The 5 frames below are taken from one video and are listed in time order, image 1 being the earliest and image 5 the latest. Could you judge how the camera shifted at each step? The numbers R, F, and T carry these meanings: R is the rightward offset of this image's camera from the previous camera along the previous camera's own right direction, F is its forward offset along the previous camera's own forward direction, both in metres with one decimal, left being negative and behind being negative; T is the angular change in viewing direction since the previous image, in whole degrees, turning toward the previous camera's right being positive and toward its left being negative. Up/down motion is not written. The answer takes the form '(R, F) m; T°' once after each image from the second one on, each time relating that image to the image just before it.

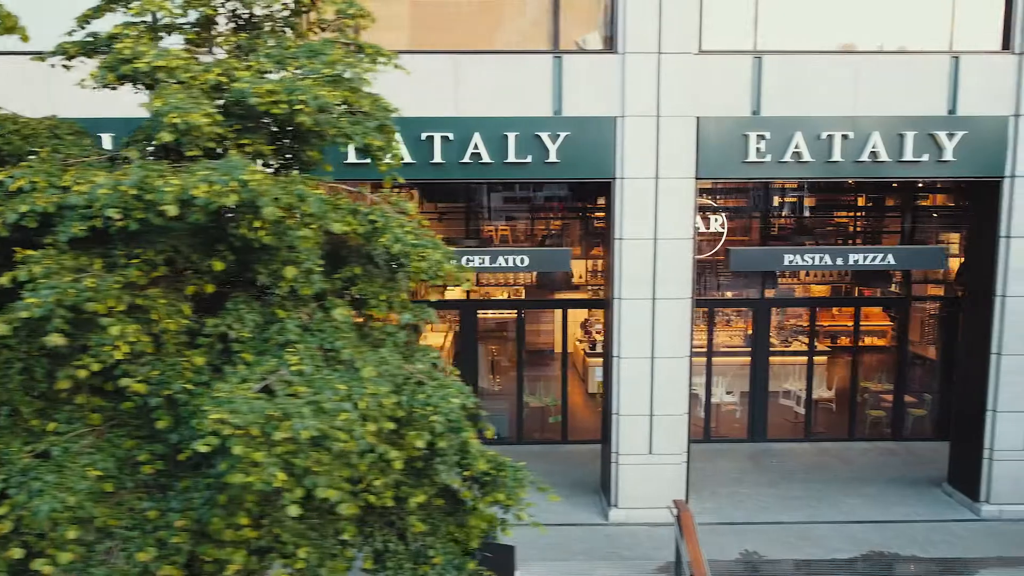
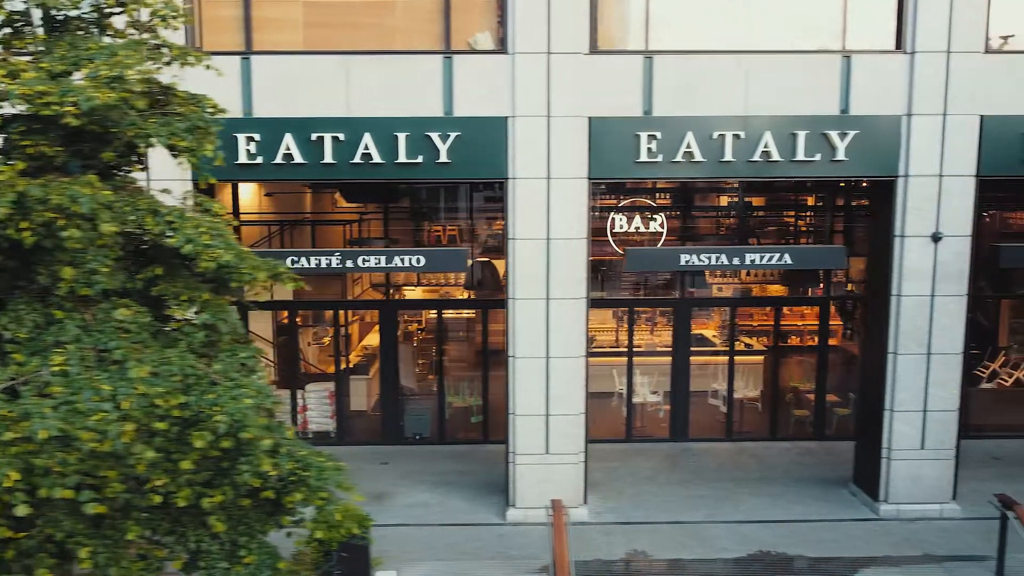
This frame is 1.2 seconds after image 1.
(+1.0, 0.0) m; 0°
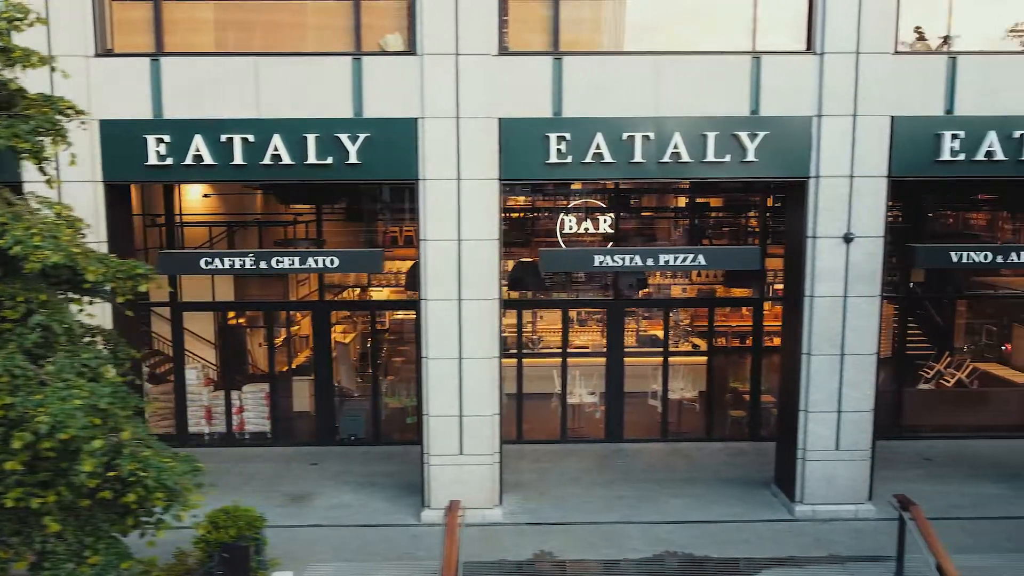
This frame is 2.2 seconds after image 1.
(+0.8, 0.0) m; 0°
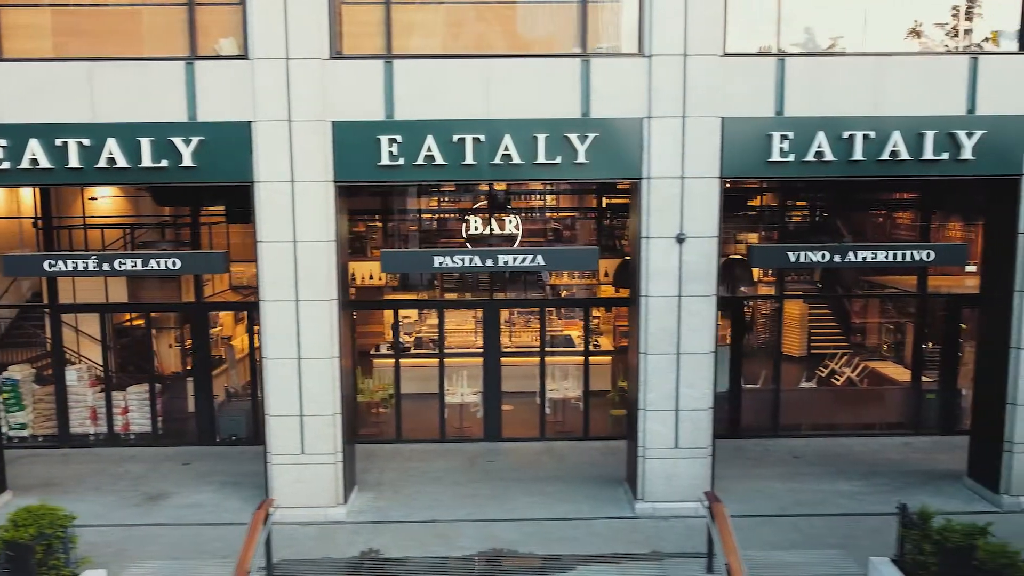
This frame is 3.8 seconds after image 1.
(+1.6, -0.1) m; 0°
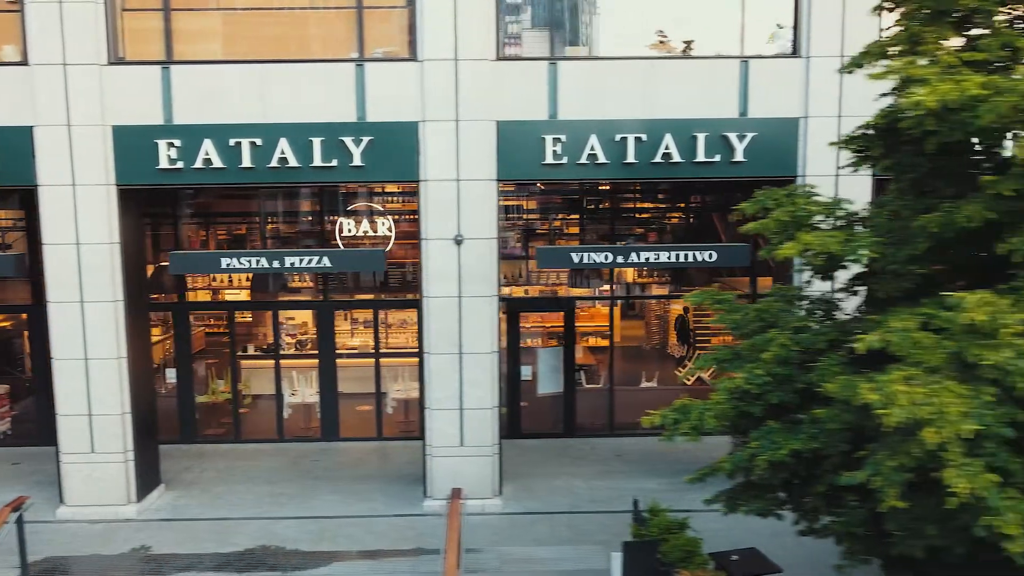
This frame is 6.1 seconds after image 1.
(+2.1, -0.1) m; 0°
